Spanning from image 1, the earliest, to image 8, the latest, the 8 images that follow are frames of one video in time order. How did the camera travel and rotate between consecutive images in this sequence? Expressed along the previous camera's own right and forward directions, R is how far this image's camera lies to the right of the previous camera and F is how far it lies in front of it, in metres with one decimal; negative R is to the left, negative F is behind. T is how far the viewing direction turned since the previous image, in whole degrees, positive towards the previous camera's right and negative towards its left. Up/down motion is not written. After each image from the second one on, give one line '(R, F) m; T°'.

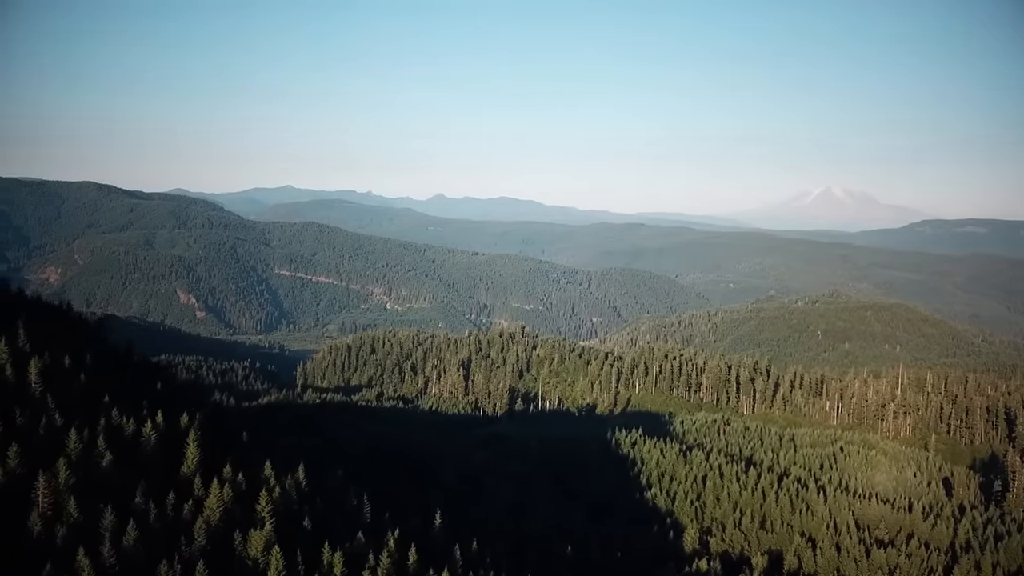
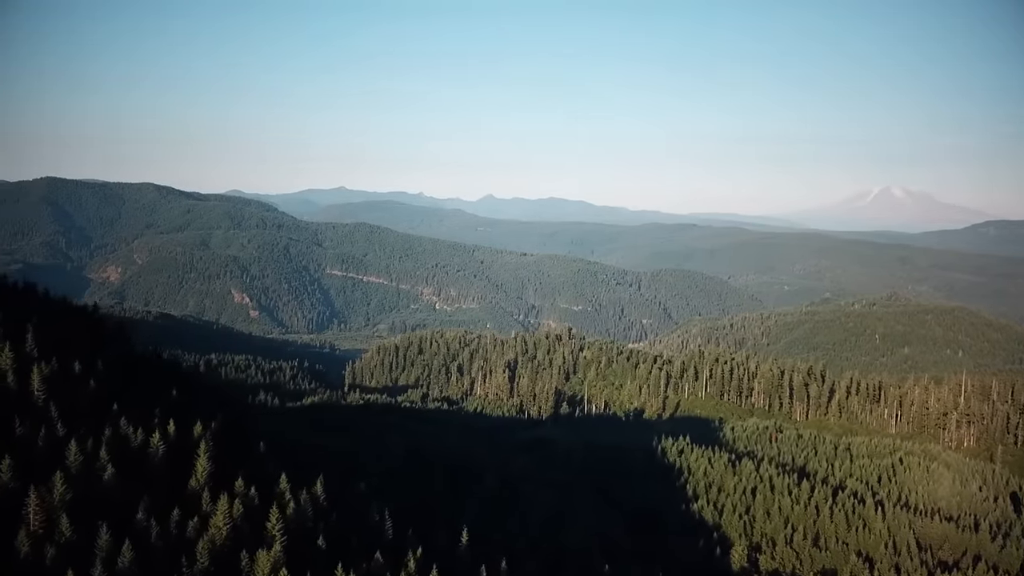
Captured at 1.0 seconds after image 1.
(+0.5, +1.3) m; -4°
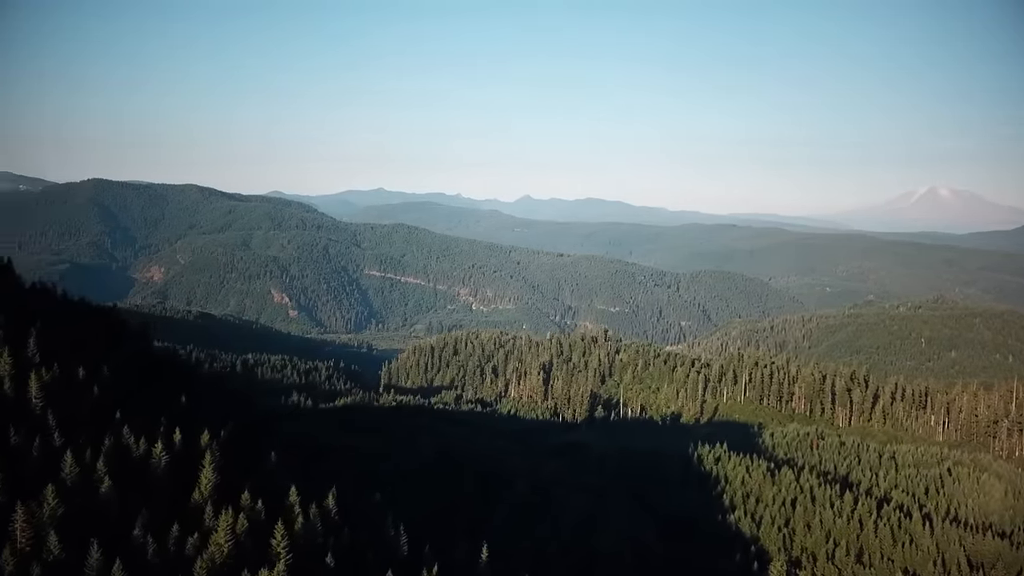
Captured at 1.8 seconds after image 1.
(+0.4, +1.0) m; -3°
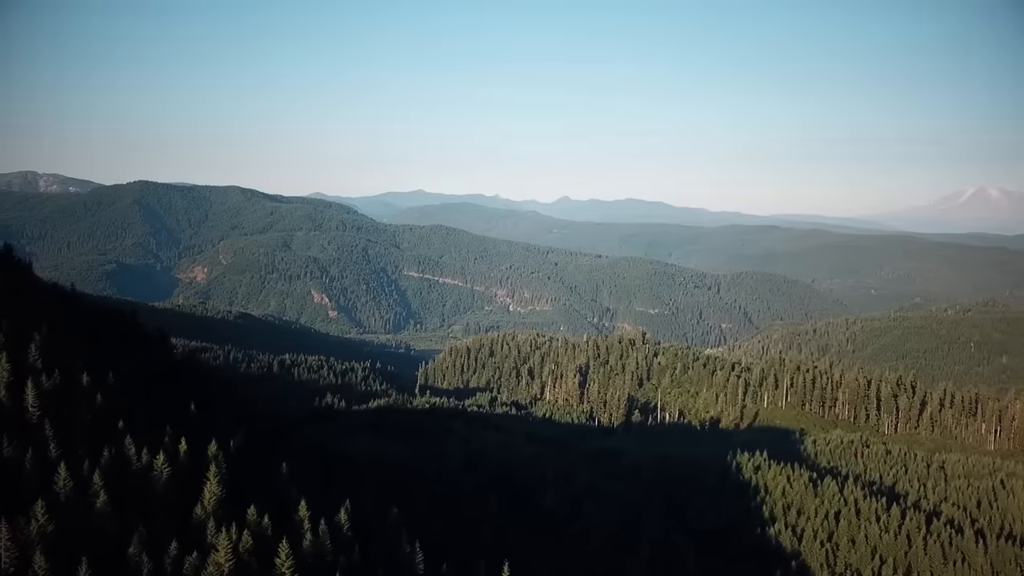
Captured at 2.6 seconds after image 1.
(+0.4, +1.0) m; -3°
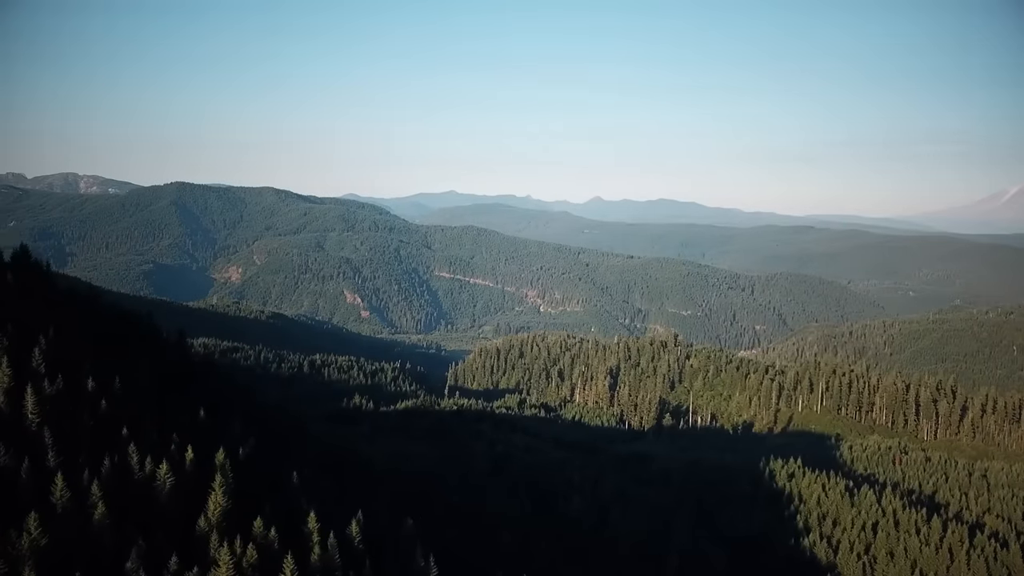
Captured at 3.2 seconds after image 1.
(+0.3, +0.8) m; -3°
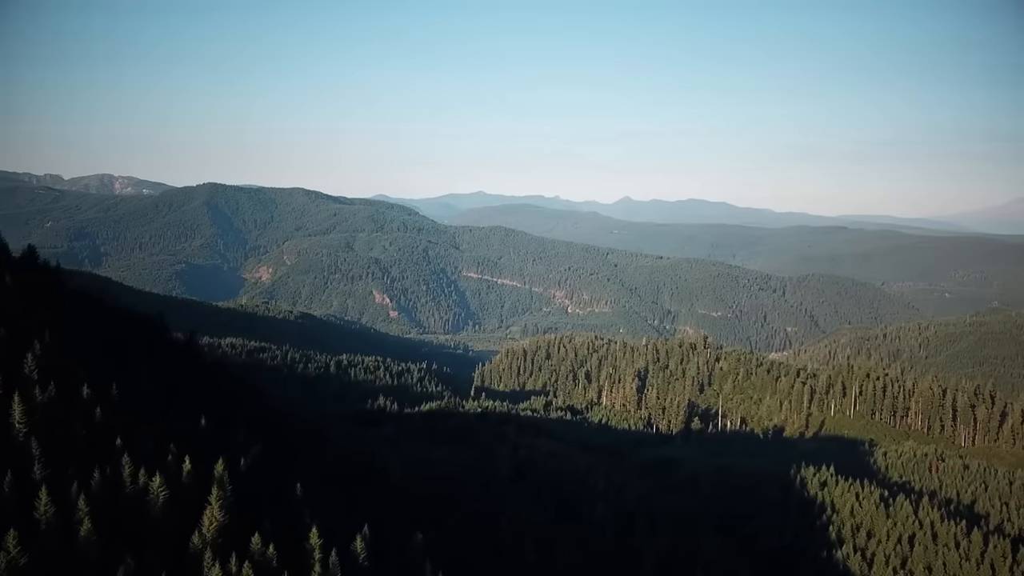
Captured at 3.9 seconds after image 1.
(+0.3, +0.9) m; -2°
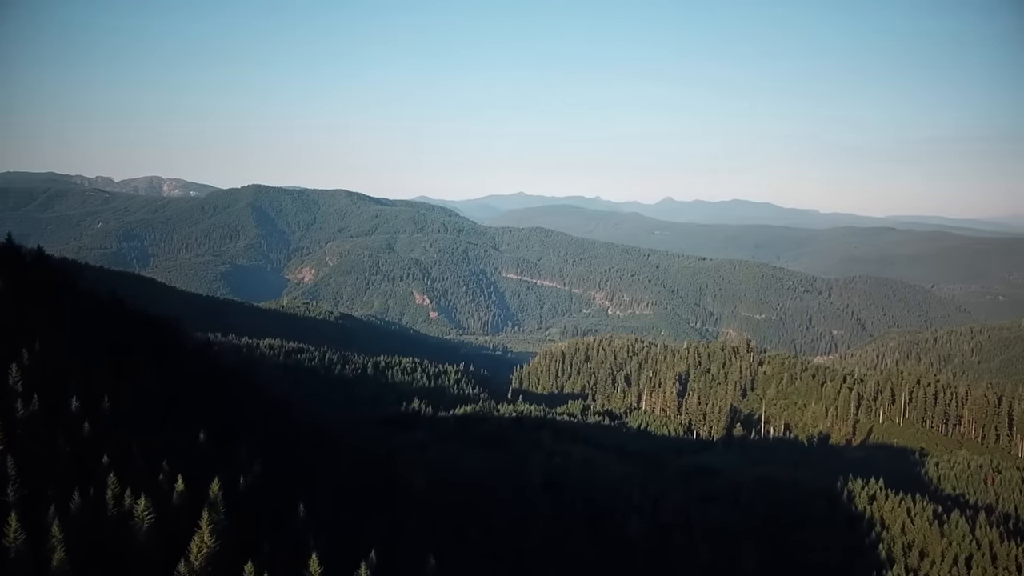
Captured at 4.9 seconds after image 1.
(+0.4, +1.3) m; -3°
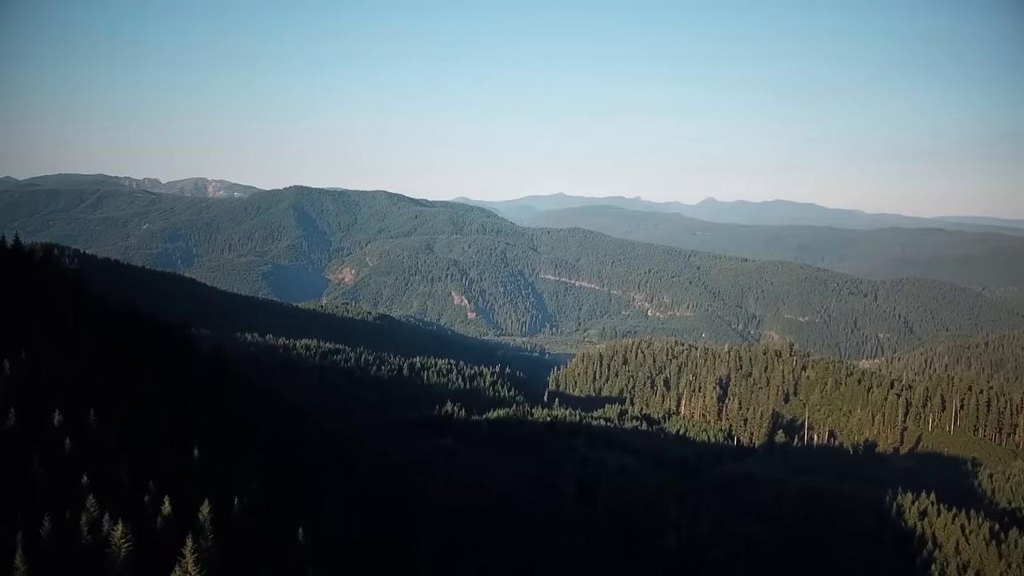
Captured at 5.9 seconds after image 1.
(+0.4, +1.3) m; -3°
